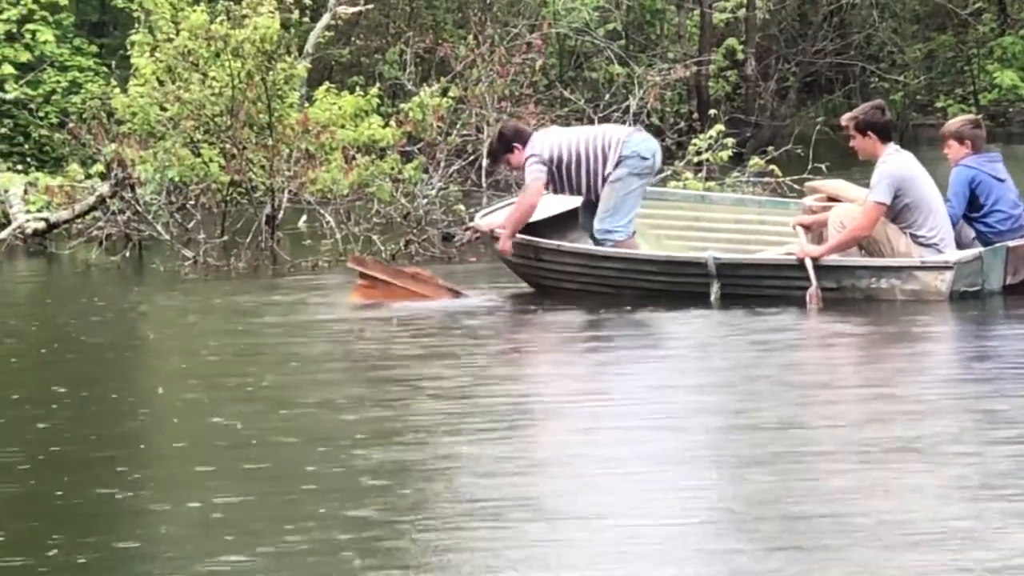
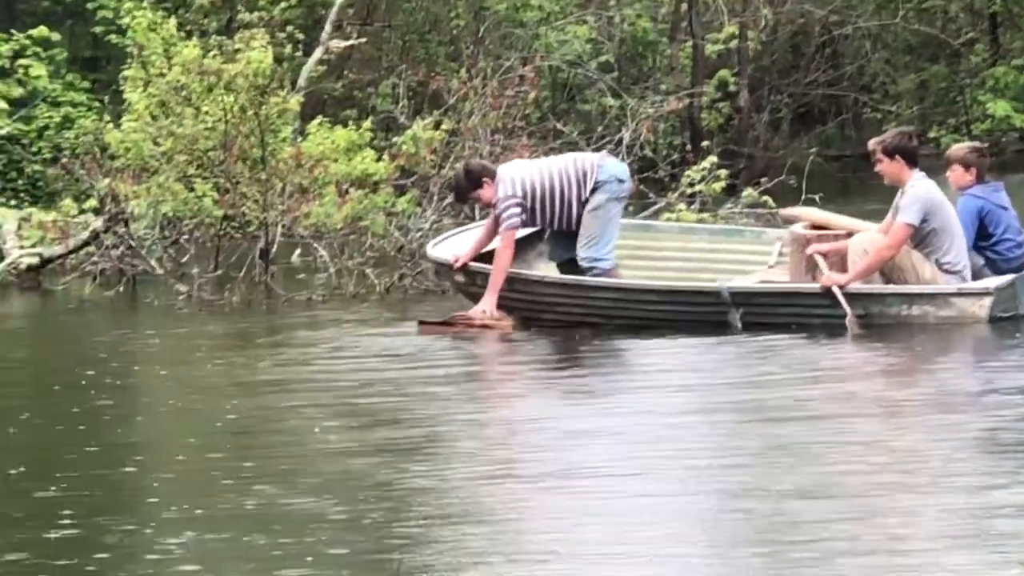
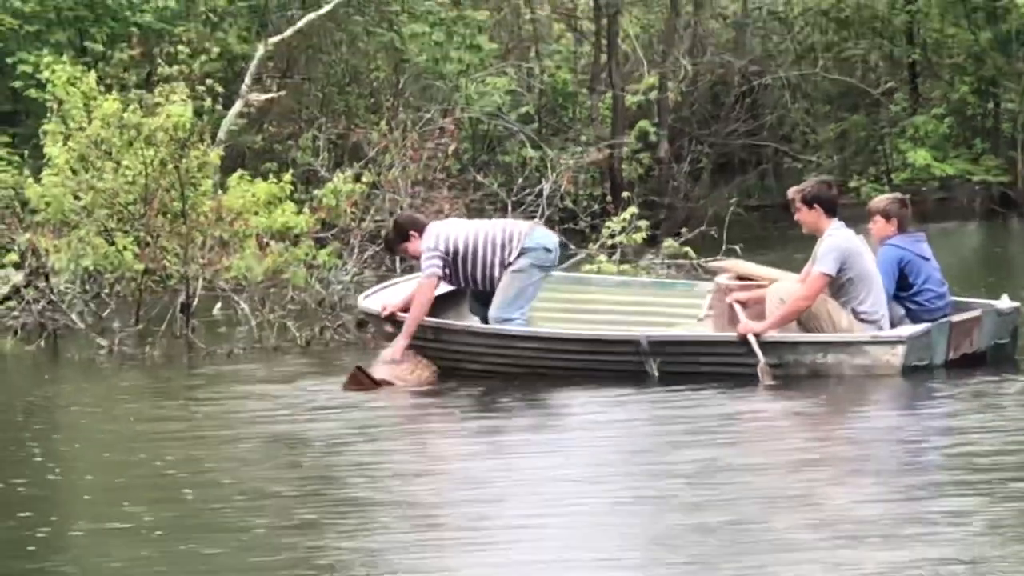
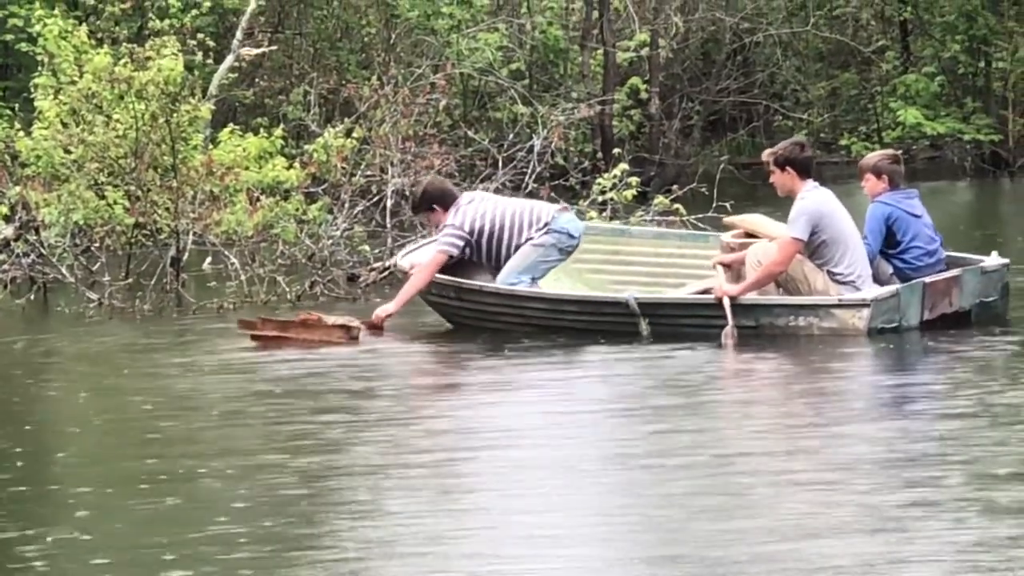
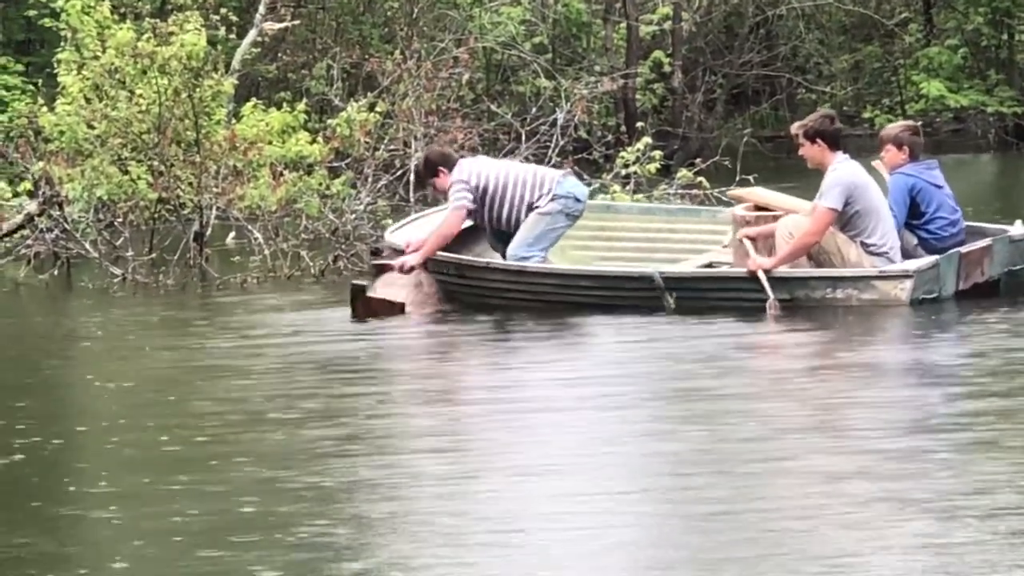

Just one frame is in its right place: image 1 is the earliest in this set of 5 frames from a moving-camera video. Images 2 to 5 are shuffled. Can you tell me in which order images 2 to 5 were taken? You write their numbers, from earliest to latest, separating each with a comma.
4, 5, 3, 2
